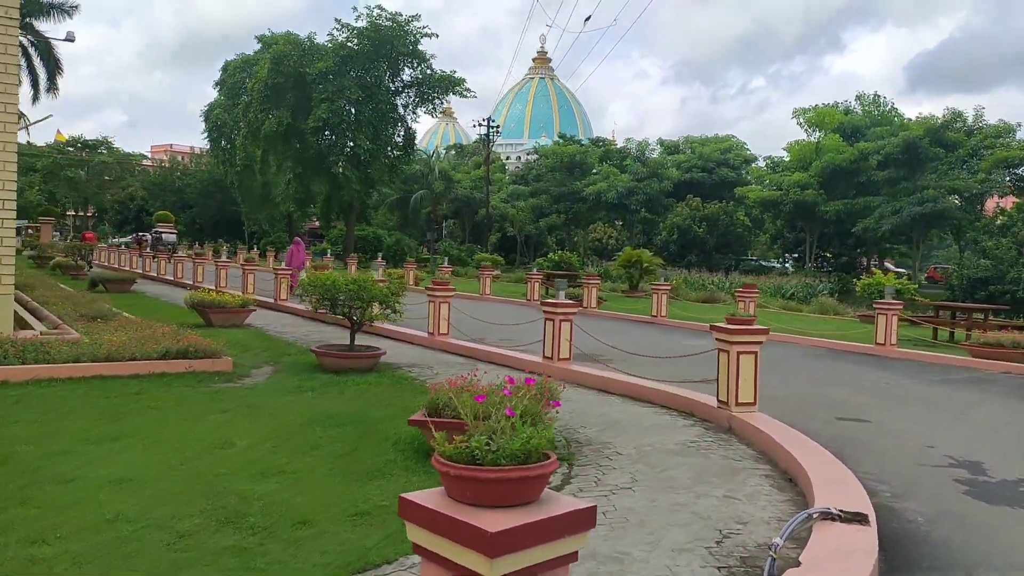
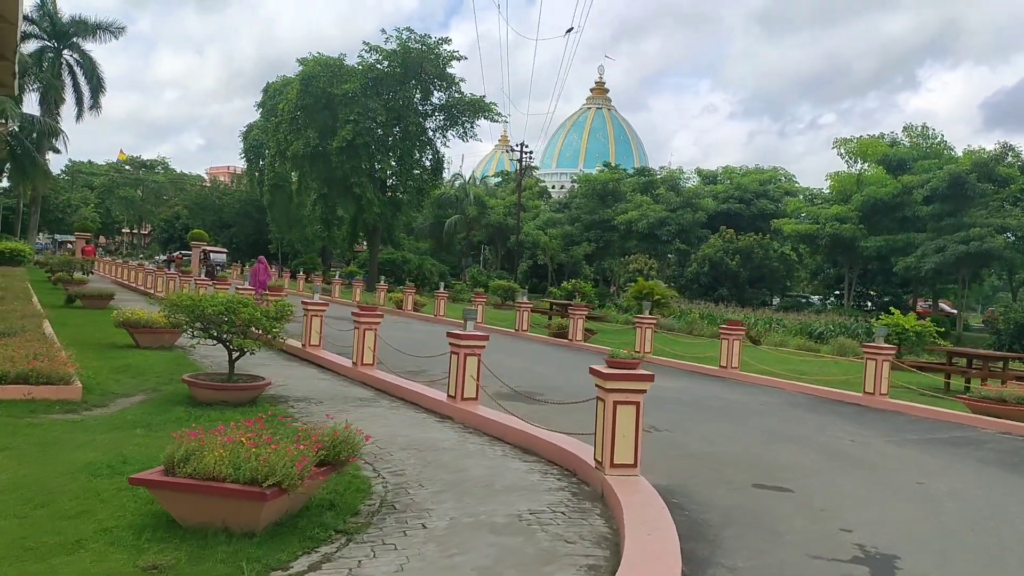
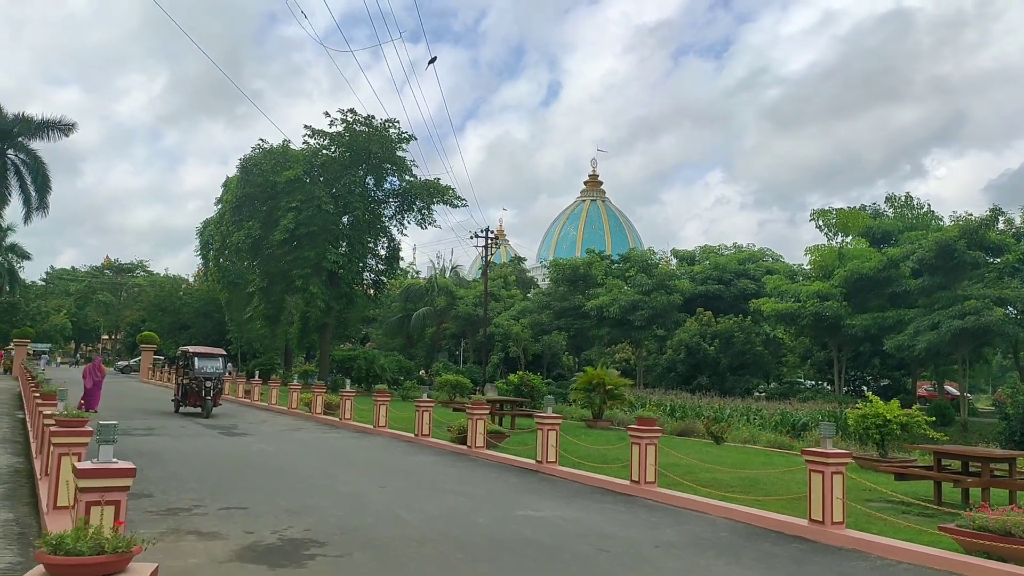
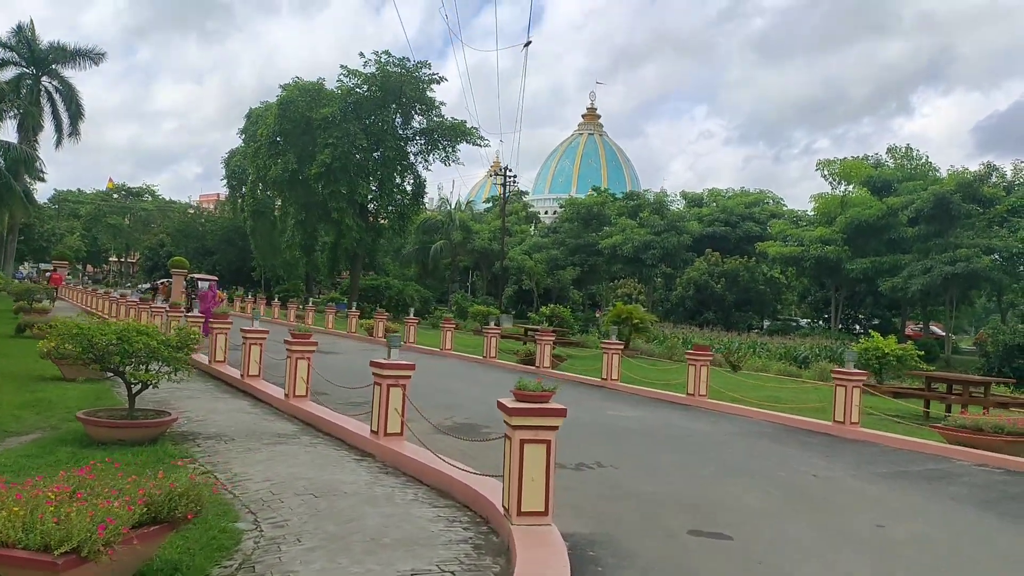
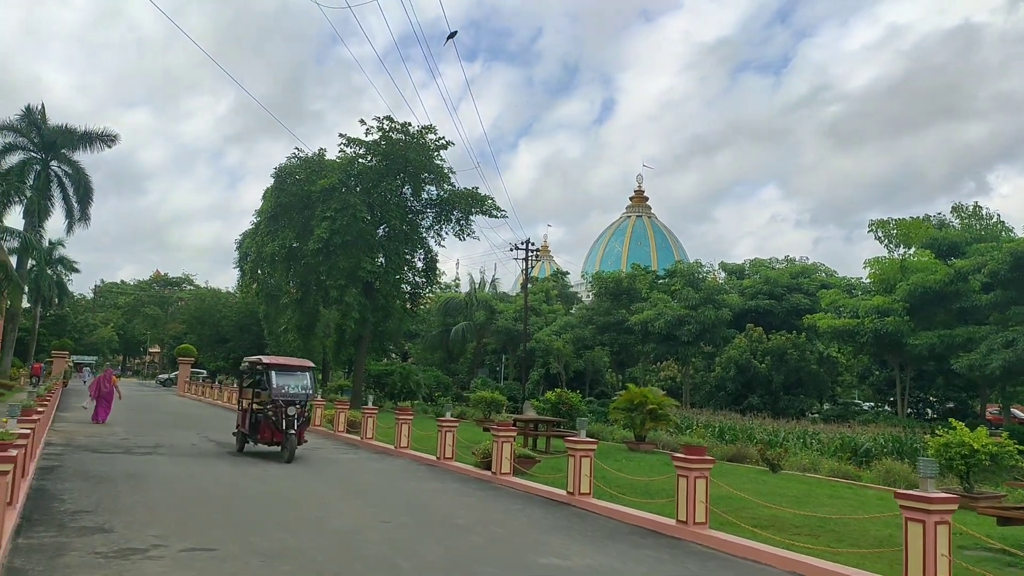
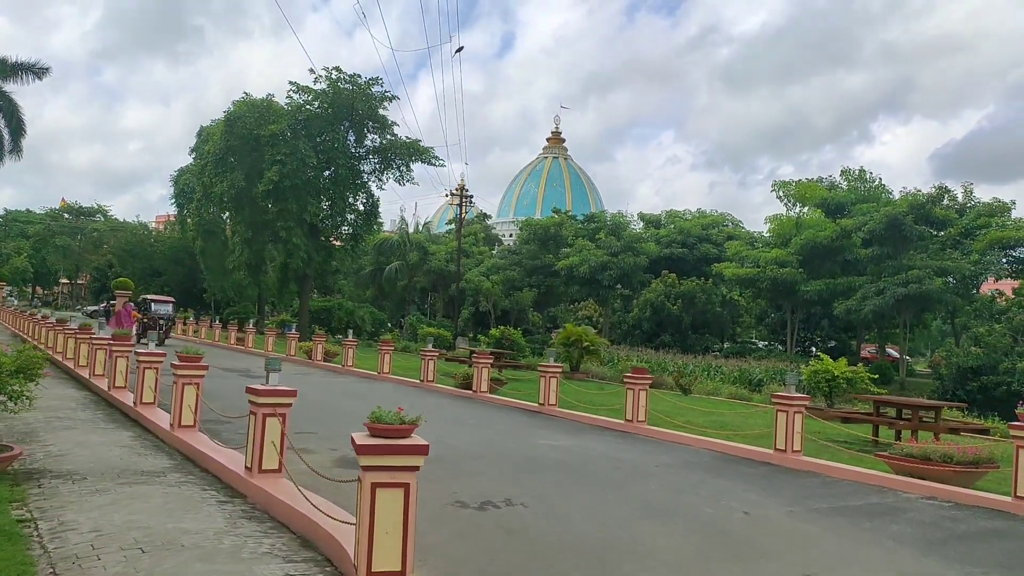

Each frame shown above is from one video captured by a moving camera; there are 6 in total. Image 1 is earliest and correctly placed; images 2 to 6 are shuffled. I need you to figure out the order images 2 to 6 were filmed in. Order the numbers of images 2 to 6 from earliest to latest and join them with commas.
2, 4, 6, 3, 5
